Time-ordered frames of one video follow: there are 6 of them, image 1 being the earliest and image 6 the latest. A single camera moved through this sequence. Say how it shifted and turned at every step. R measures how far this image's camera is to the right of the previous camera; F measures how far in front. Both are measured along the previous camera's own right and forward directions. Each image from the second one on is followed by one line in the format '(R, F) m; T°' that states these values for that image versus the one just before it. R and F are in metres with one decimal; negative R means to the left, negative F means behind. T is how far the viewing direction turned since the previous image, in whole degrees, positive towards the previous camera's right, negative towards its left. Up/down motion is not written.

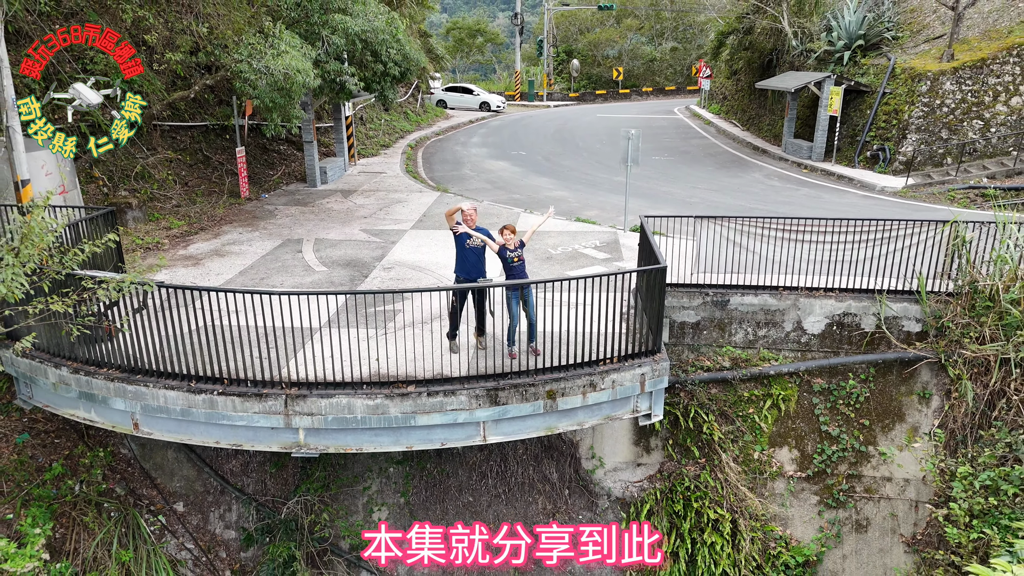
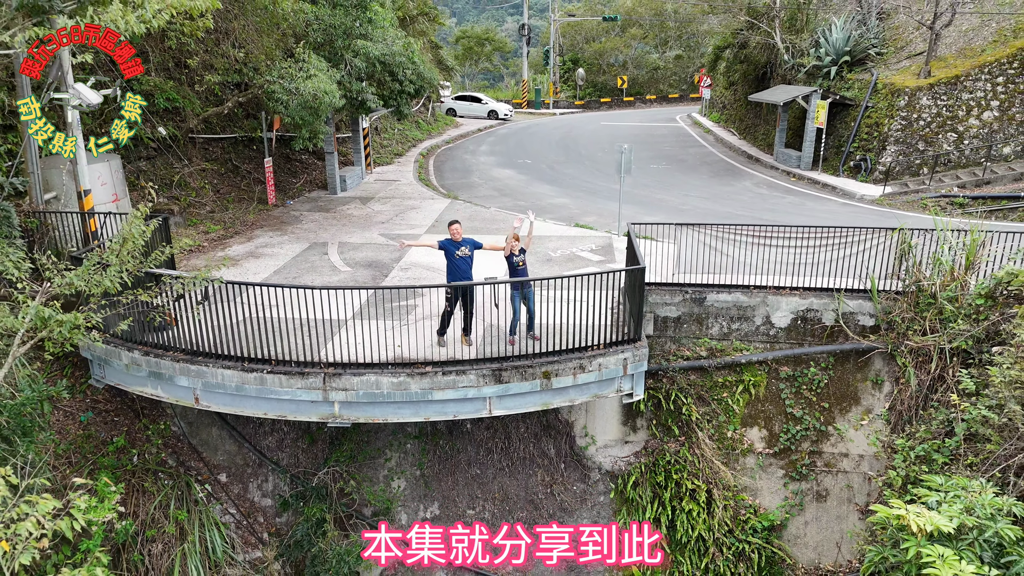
(0.0, -1.0) m; -1°
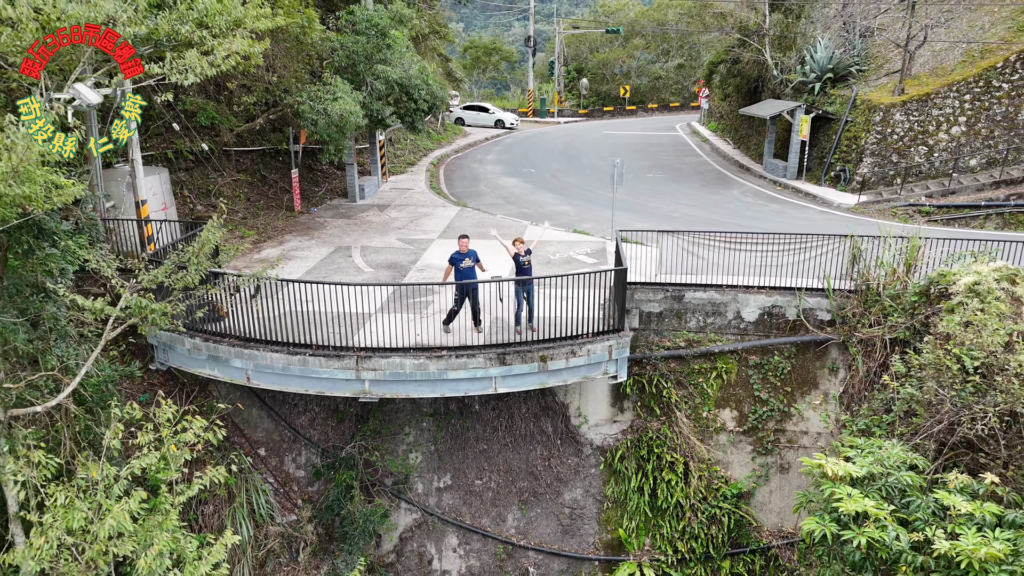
(0.0, -1.2) m; -1°
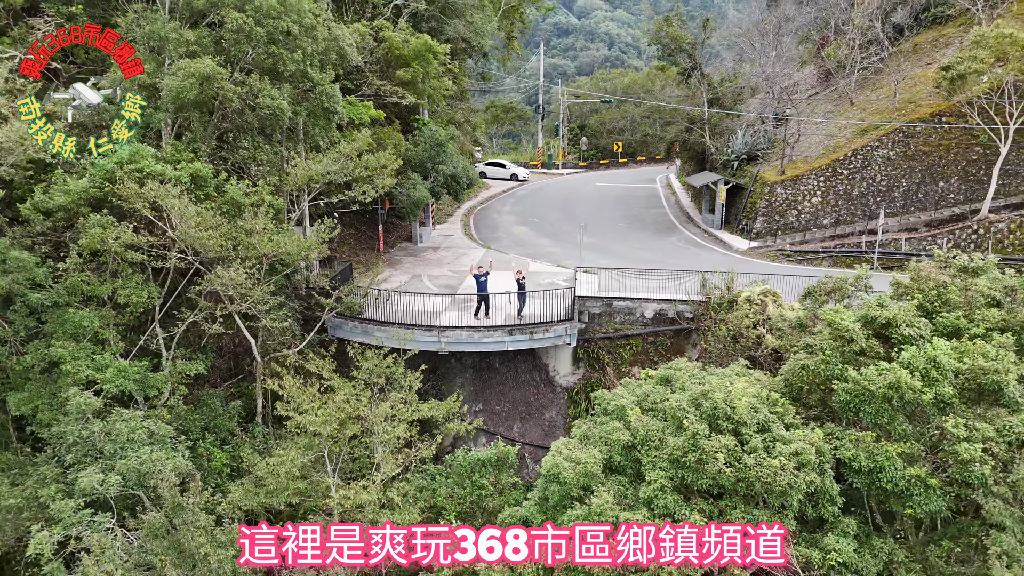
(+0.2, -7.2) m; -1°
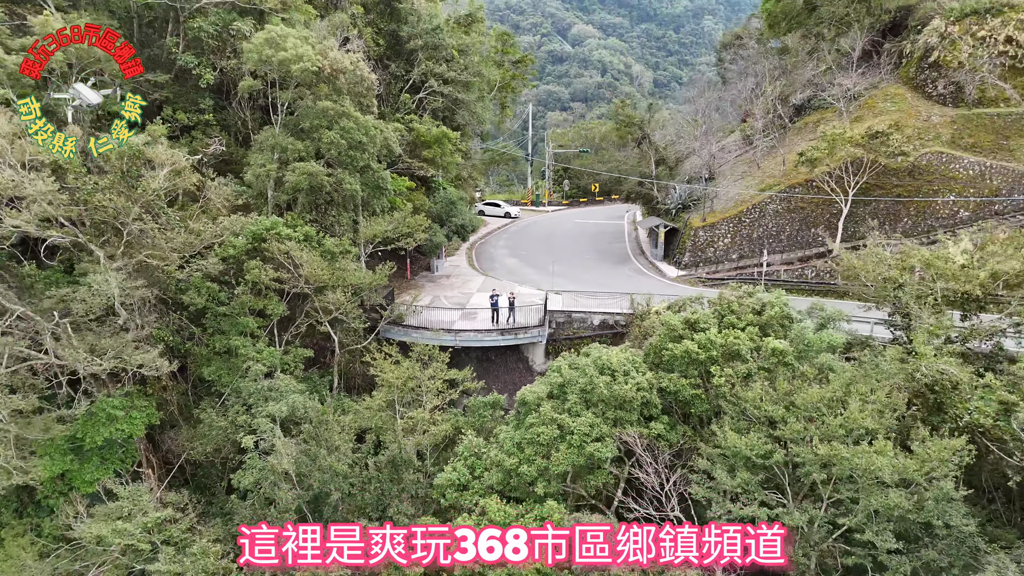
(+0.2, -7.7) m; 0°
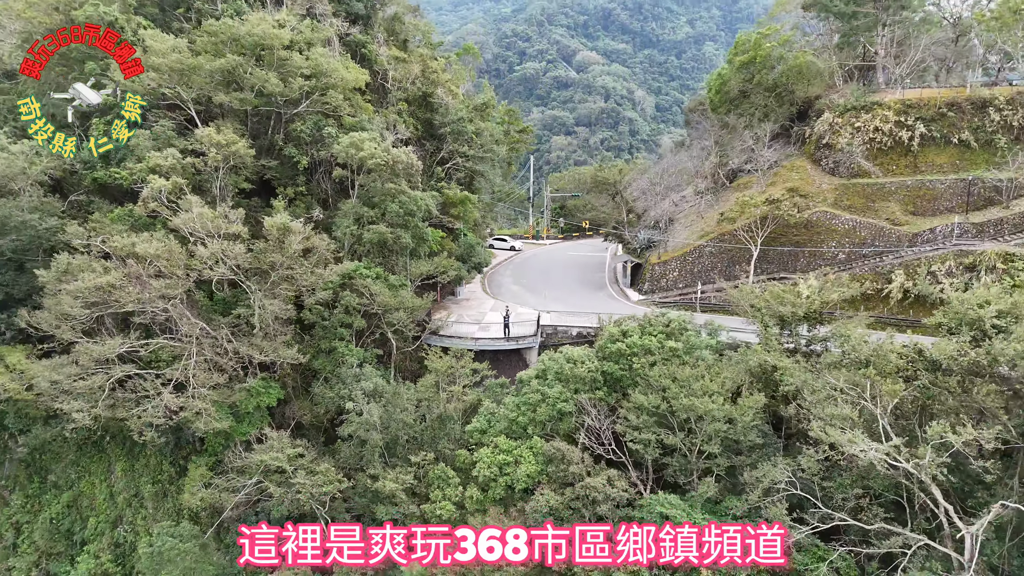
(+0.2, -10.0) m; -1°
